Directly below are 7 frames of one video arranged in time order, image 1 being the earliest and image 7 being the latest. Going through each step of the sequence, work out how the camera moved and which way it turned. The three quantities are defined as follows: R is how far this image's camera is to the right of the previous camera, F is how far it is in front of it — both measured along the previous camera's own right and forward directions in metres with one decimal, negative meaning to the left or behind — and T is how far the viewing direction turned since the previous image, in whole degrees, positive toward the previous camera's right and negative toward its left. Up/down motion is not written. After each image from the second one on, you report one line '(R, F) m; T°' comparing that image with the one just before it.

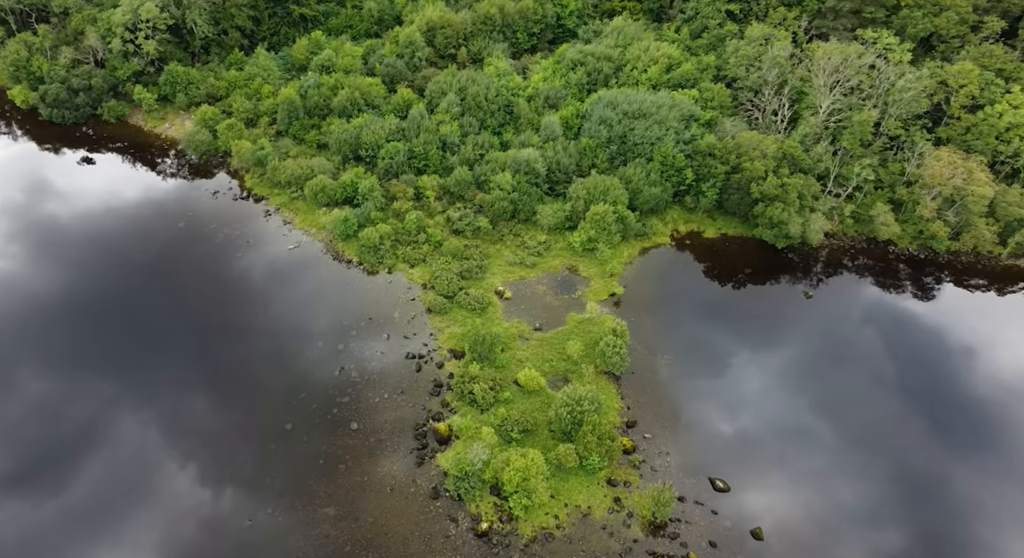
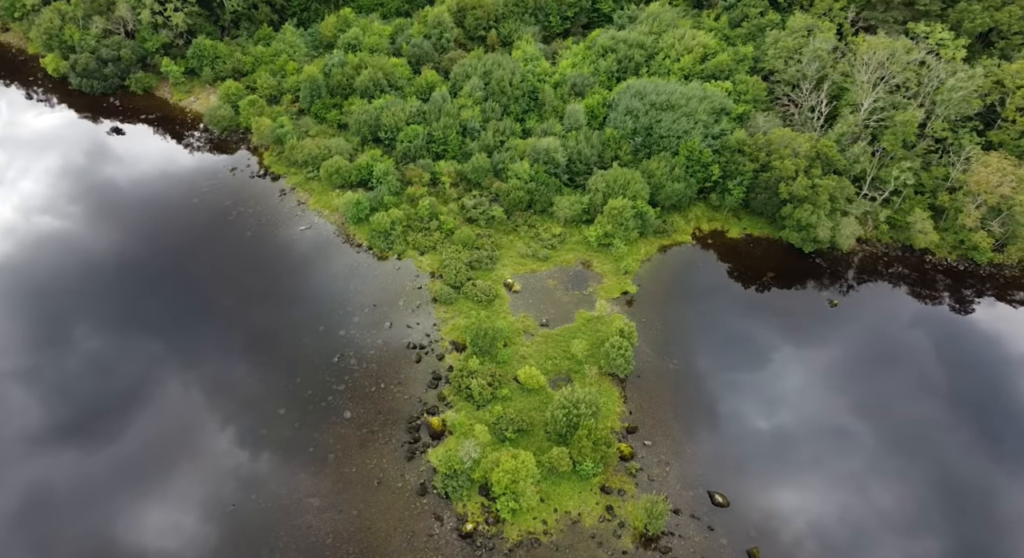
(+1.6, +1.3) m; -3°
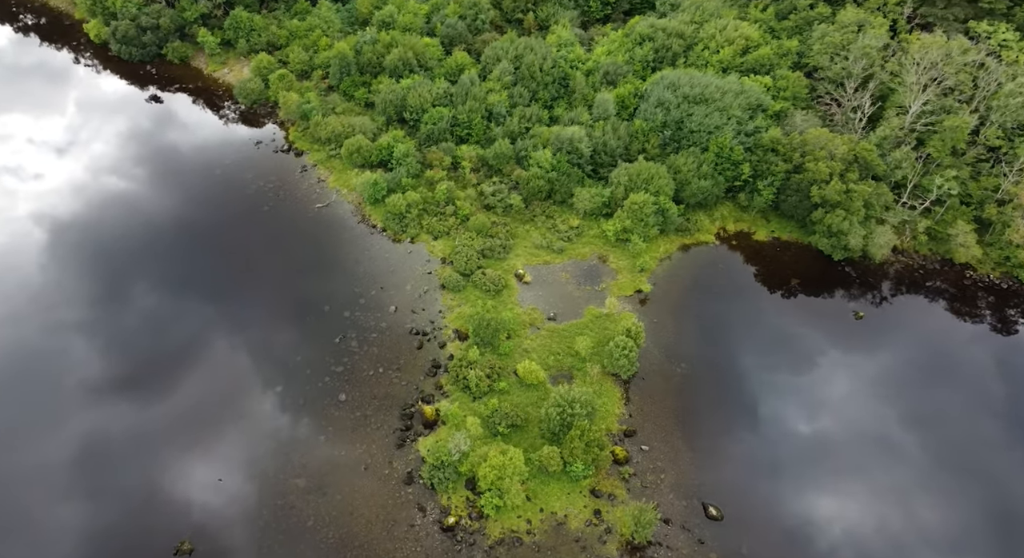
(+1.8, +0.9) m; -3°
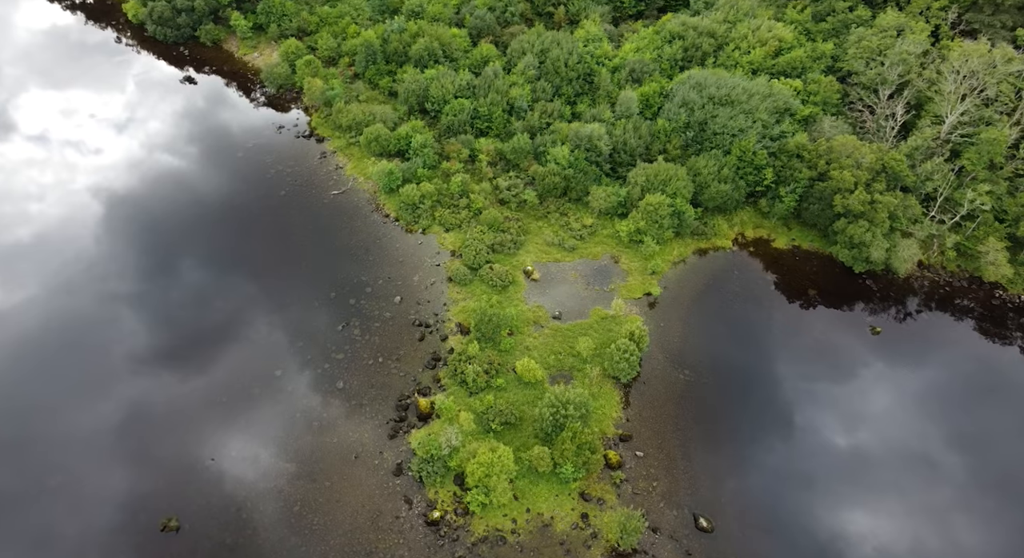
(+1.5, +0.4) m; -3°
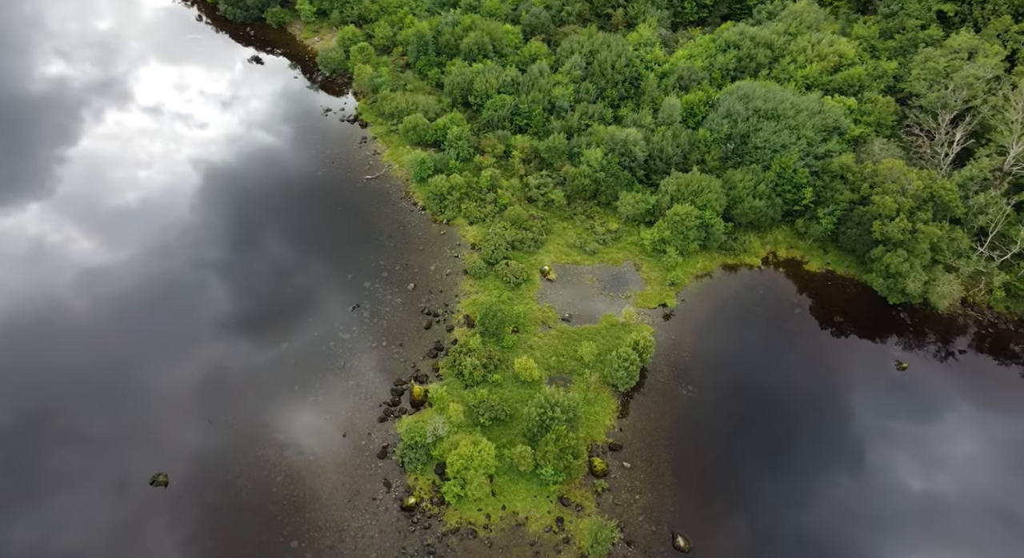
(+2.9, +0.1) m; -5°
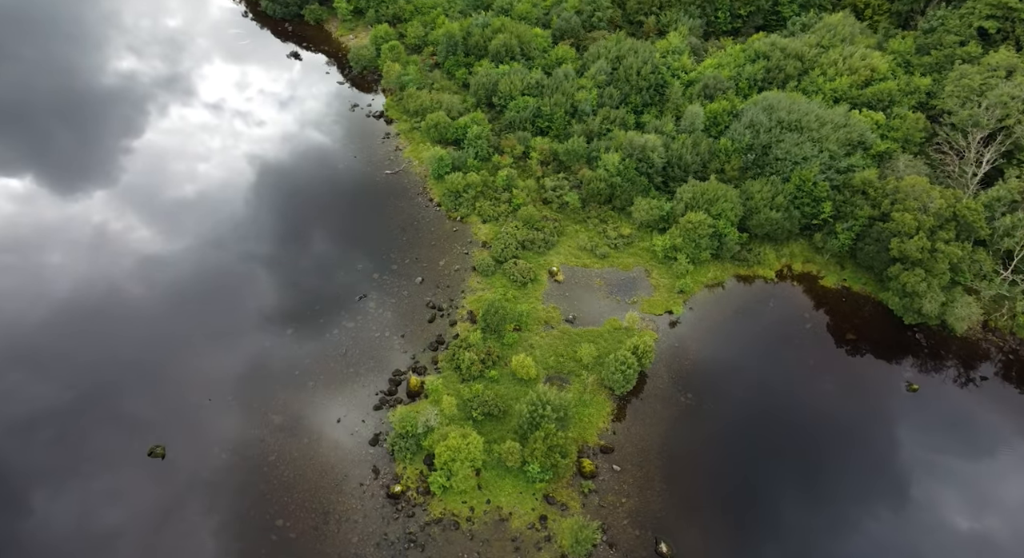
(+1.8, -0.2) m; -3°
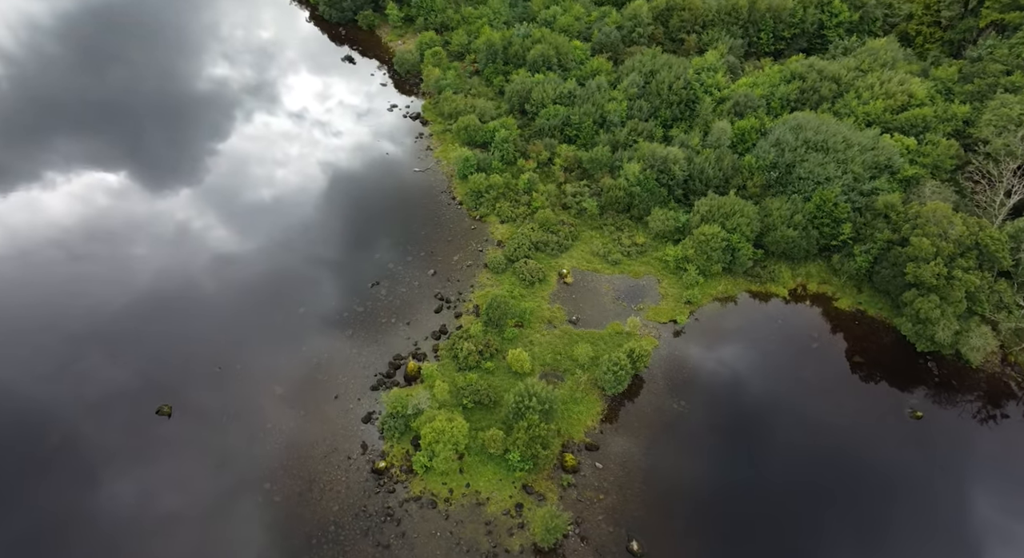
(+2.7, -1.1) m; -4°
